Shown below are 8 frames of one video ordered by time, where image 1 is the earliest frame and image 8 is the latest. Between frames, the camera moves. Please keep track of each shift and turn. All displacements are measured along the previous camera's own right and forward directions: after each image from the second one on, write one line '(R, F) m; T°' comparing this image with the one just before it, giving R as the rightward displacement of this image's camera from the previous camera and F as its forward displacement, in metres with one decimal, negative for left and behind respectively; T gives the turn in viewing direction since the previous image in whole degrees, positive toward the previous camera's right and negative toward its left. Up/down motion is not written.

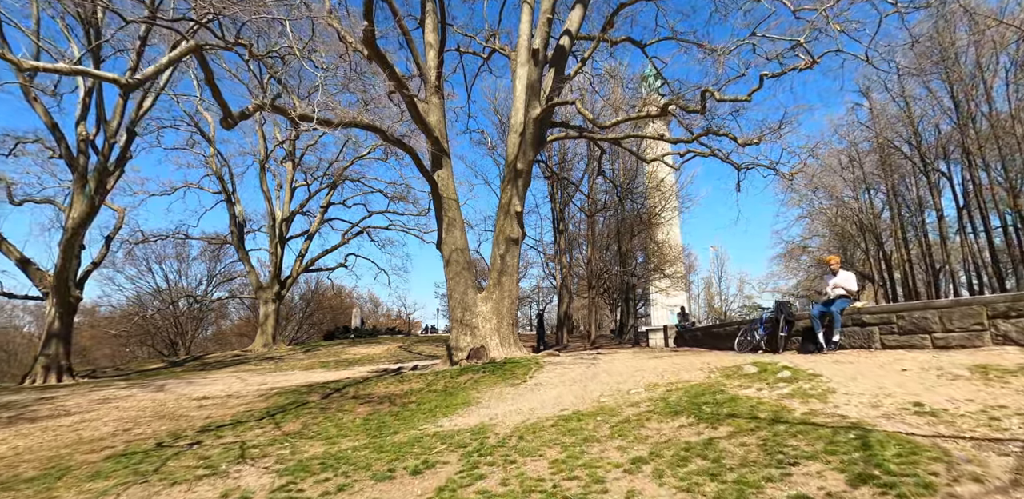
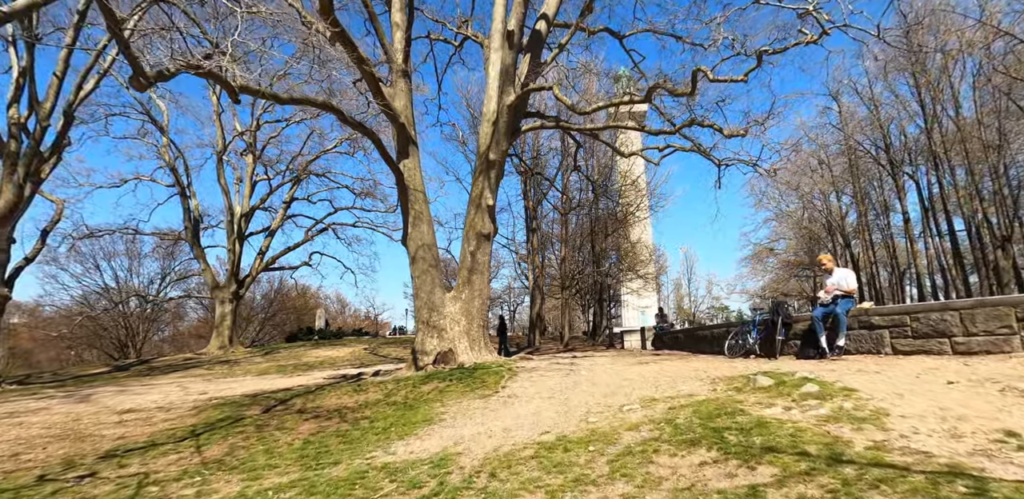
(0.0, +0.8) m; +3°
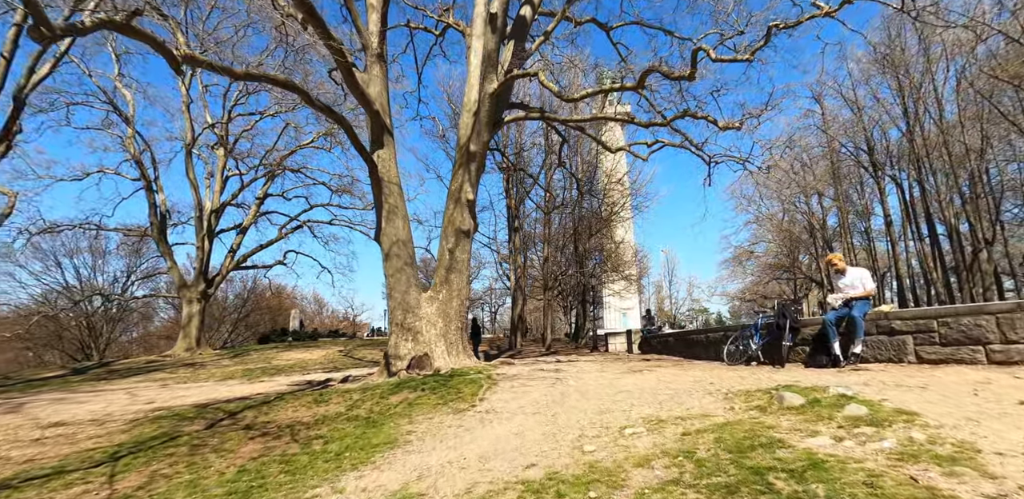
(0.0, +0.7) m; +2°
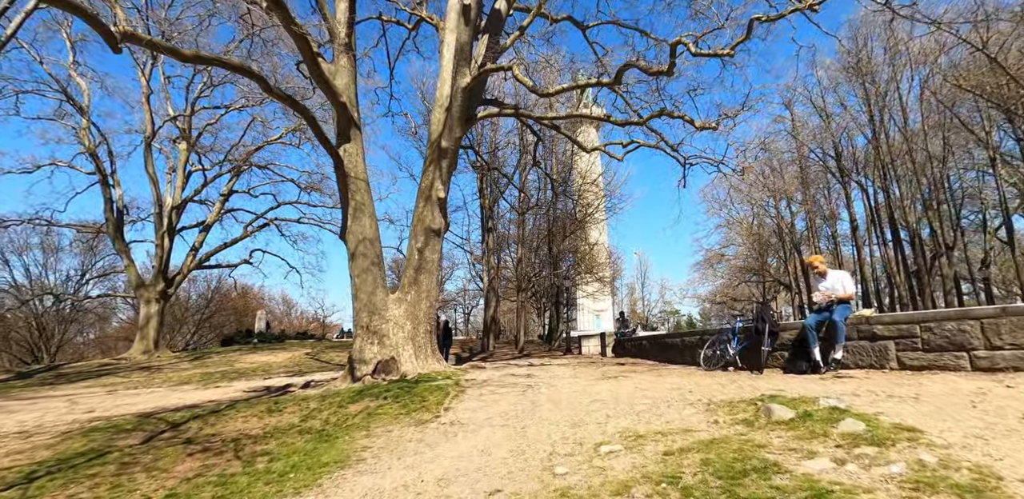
(0.0, +0.3) m; +3°
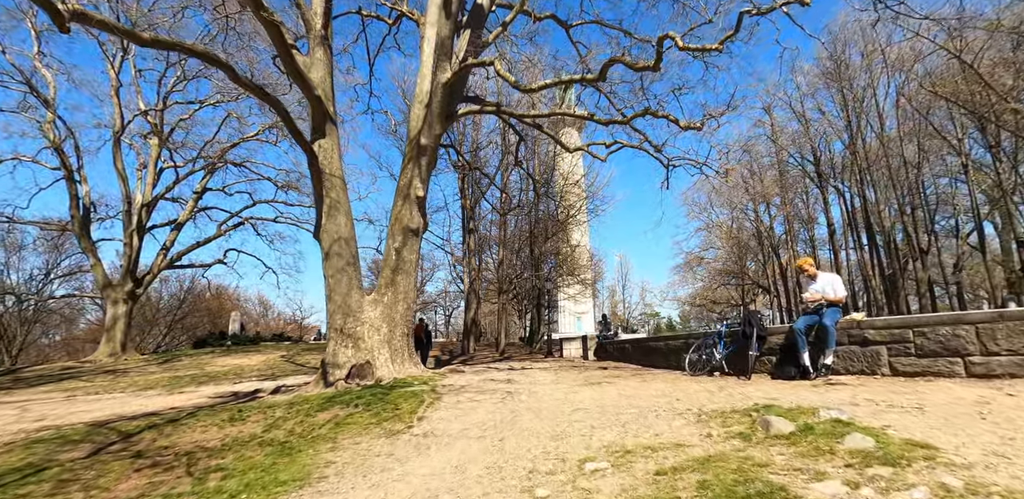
(0.0, +0.3) m; +2°
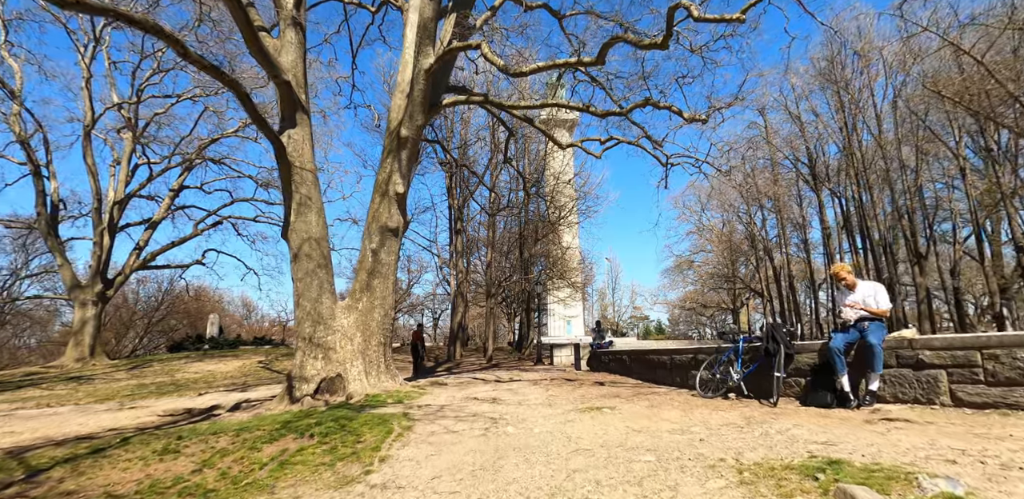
(0.0, +0.8) m; +1°
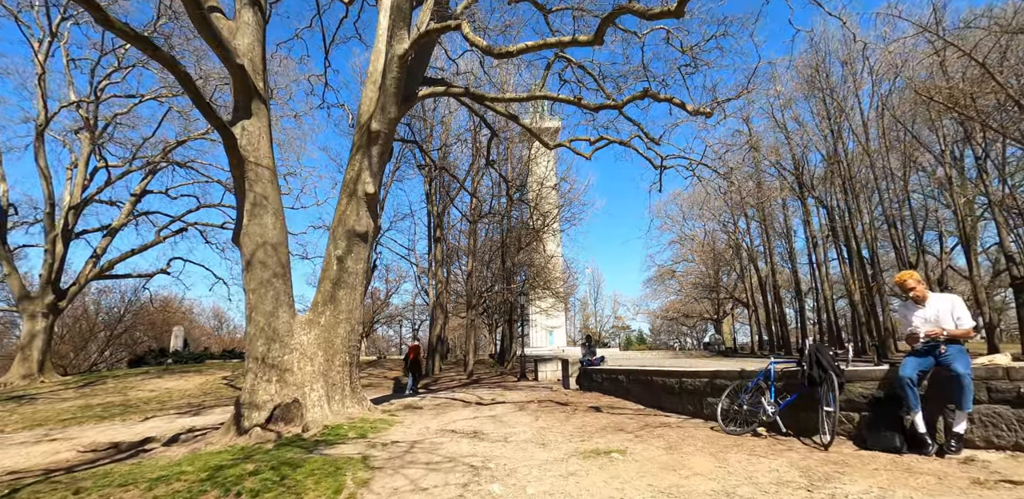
(0.0, +0.9) m; +2°
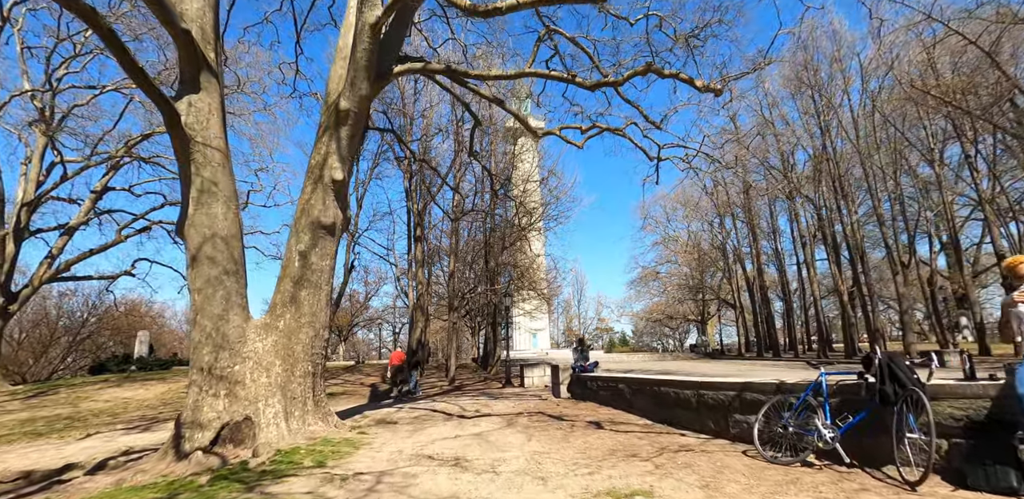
(-0.1, +0.9) m; +2°
